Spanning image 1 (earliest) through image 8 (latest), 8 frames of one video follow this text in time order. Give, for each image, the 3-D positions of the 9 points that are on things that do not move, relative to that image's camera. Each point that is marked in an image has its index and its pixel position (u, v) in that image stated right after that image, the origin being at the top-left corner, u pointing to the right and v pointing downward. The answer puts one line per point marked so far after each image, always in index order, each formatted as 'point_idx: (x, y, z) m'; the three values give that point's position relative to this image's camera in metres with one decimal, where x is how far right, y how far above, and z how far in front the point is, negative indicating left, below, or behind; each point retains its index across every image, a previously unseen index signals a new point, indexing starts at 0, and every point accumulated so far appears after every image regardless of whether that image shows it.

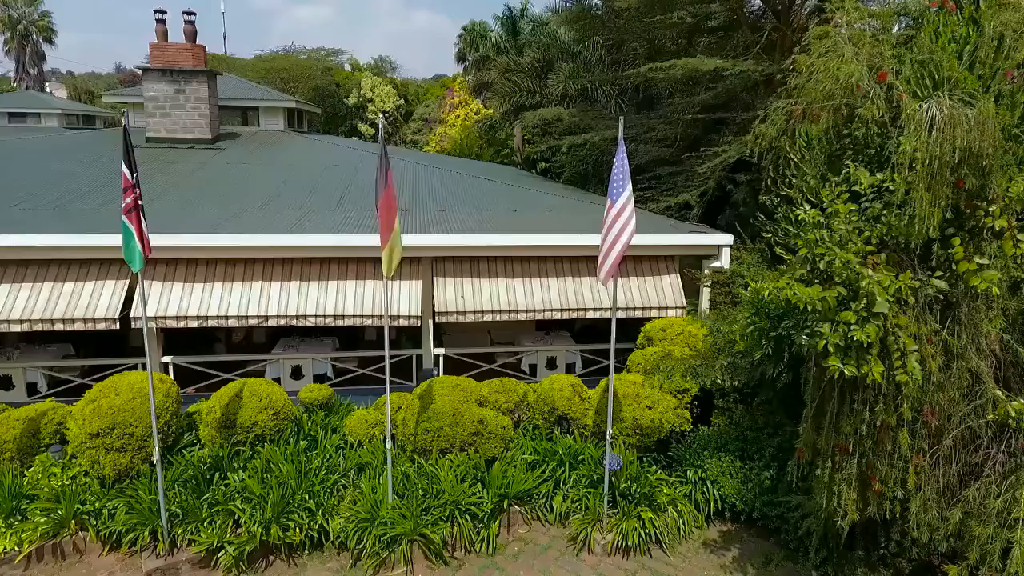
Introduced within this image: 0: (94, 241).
0: (-6.4, +0.7, +10.3) m
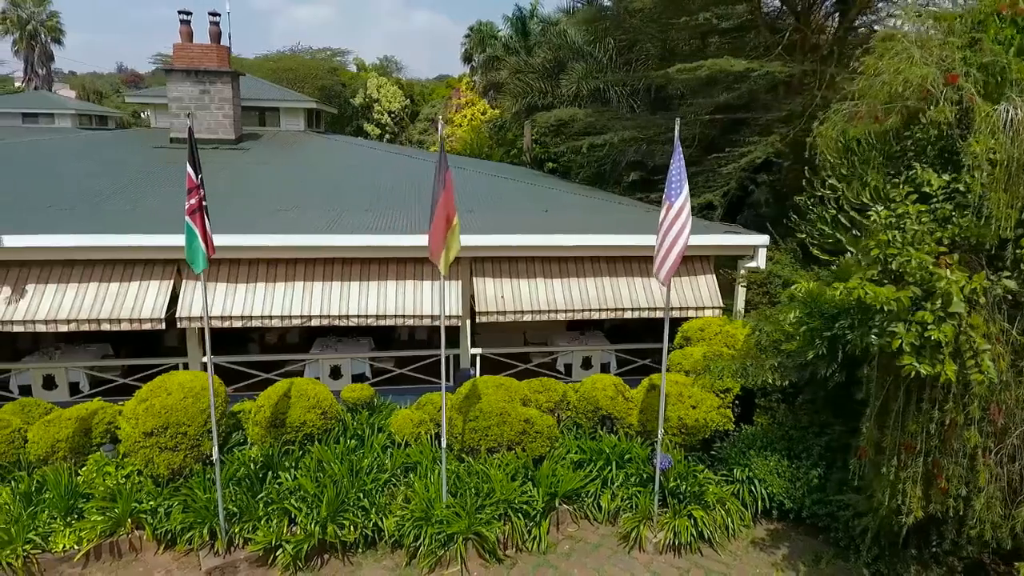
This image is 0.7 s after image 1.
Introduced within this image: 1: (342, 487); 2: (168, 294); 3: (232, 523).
0: (-5.8, +0.7, +10.3) m
1: (-2.3, -2.6, +8.8) m
2: (-5.5, -0.1, +10.8) m
3: (-3.6, -3.0, +8.5) m
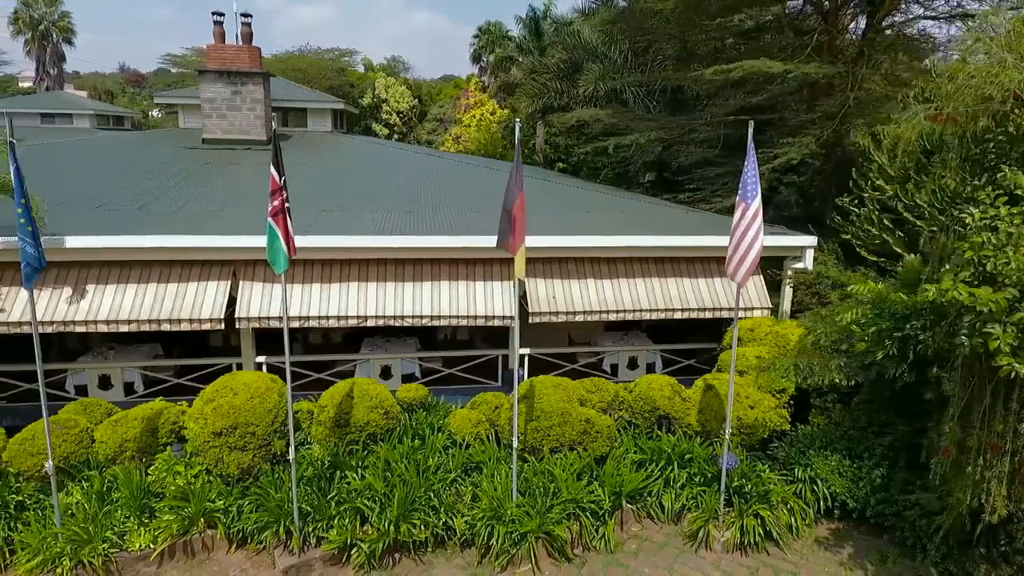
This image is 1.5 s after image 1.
0: (-4.9, +0.7, +10.4) m
1: (-1.4, -2.6, +8.9) m
2: (-4.6, -0.1, +10.9) m
3: (-2.7, -3.0, +8.6) m
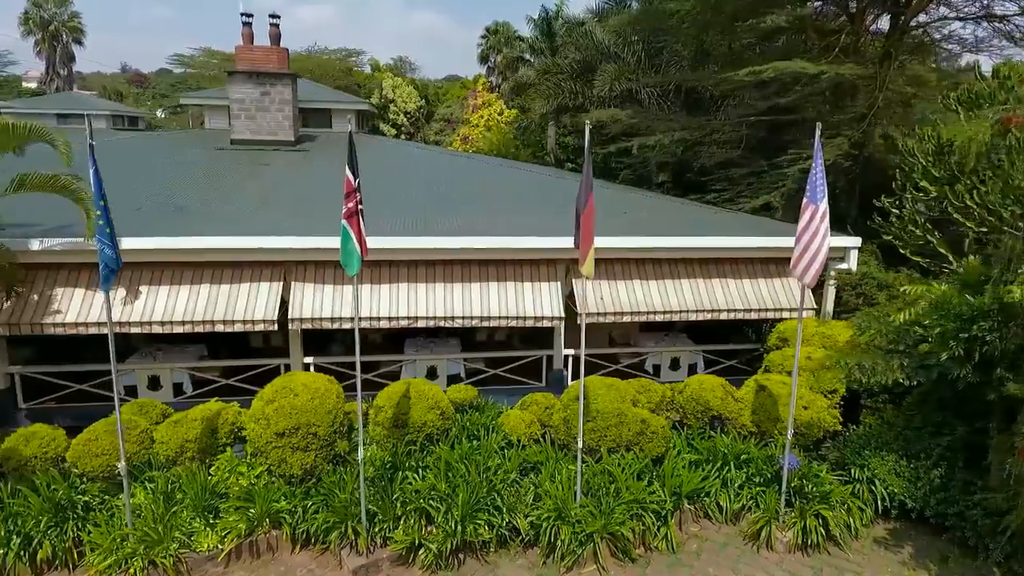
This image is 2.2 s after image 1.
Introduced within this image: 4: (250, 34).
0: (-4.0, +0.7, +10.4) m
1: (-0.5, -2.7, +8.9) m
2: (-3.8, -0.1, +10.9) m
3: (-1.8, -3.1, +8.6) m
4: (-7.6, +7.4, +19.3) m
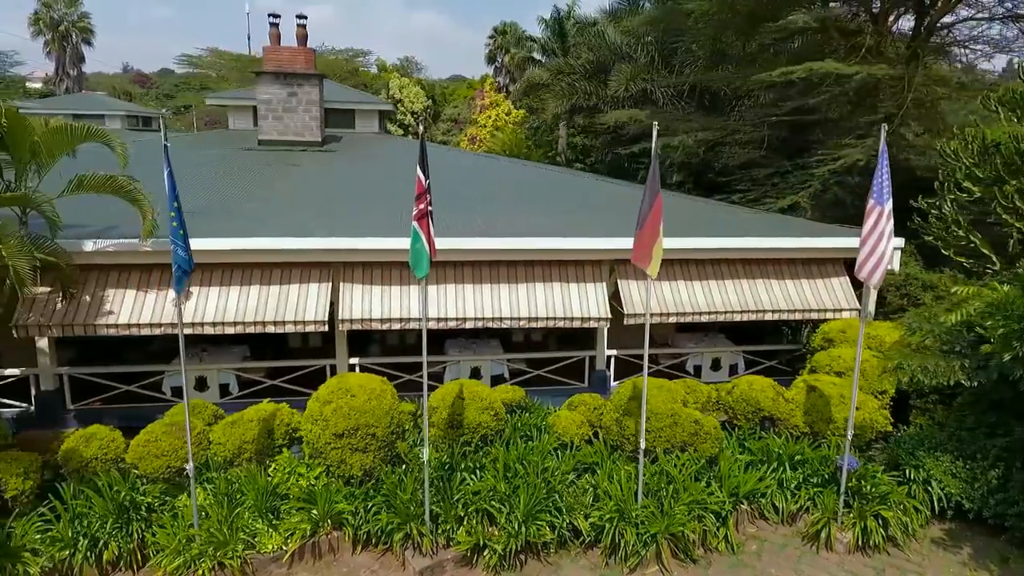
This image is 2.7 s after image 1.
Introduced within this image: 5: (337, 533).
0: (-3.2, +0.7, +10.4) m
1: (+0.3, -2.7, +8.9) m
2: (-3.0, -0.2, +10.9) m
3: (-1.0, -3.1, +8.6) m
4: (-6.8, +7.4, +19.3) m
5: (-2.3, -3.2, +8.7) m
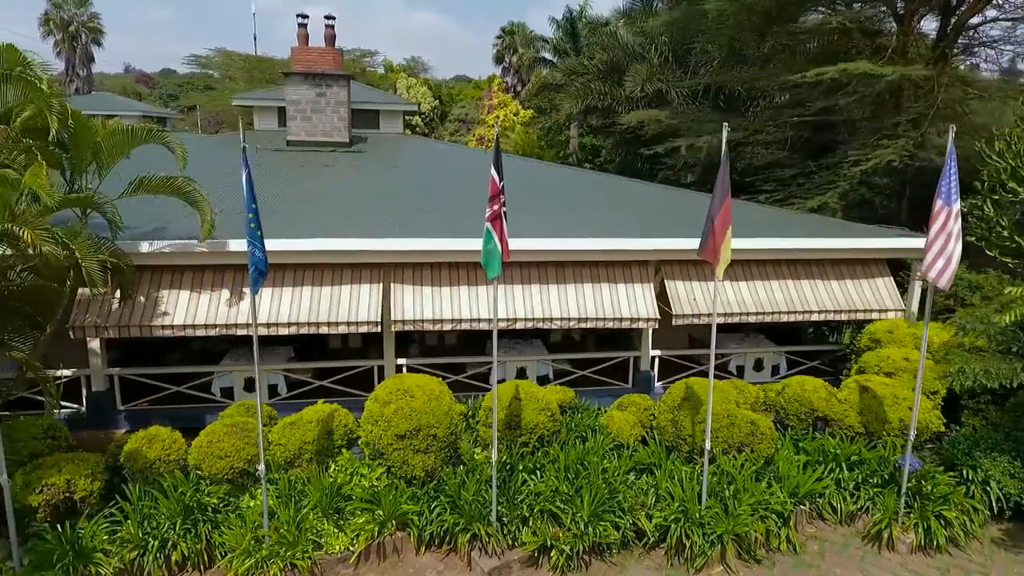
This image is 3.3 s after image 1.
0: (-2.4, +0.7, +10.4) m
1: (+1.1, -2.7, +8.9) m
2: (-2.2, -0.2, +10.9) m
3: (-0.2, -3.1, +8.6) m
4: (-6.0, +7.3, +19.3) m
5: (-1.4, -3.2, +8.7) m
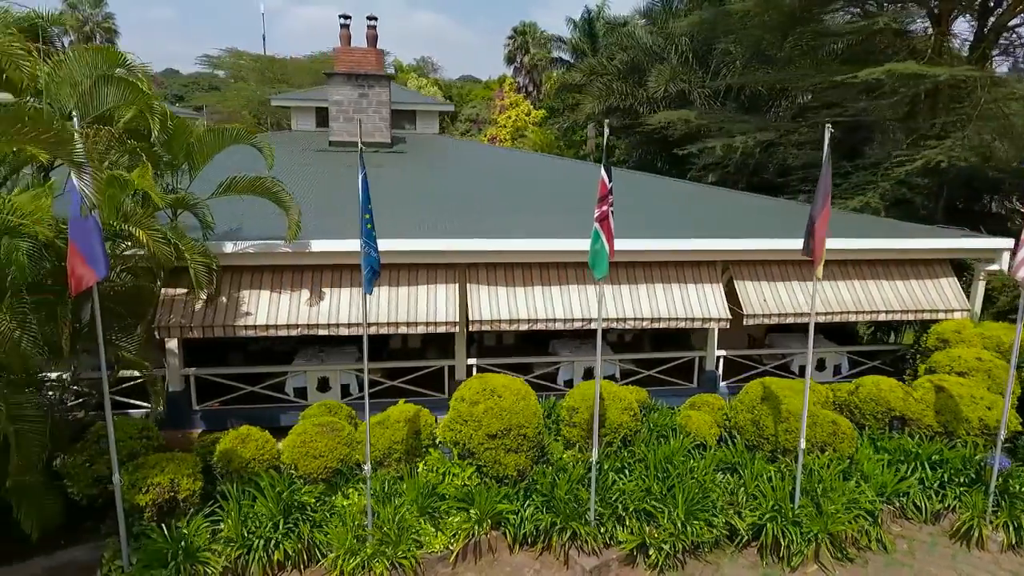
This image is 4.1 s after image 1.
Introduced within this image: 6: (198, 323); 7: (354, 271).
0: (-1.2, +0.7, +10.5) m
1: (+2.4, -2.7, +9.0) m
2: (-1.0, -0.2, +10.9) m
3: (+1.1, -3.1, +8.7) m
4: (-4.8, +7.3, +19.4) m
5: (-0.2, -3.2, +8.7) m
6: (-4.7, -0.5, +9.9) m
7: (-2.6, +0.3, +10.9) m
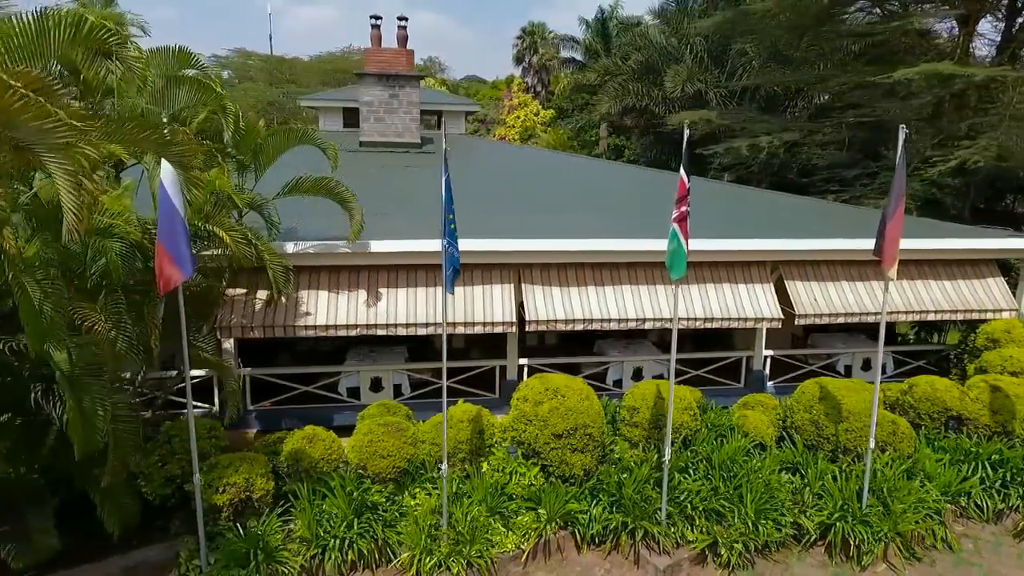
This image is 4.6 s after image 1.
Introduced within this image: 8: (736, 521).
0: (-0.3, +0.7, +10.5) m
1: (+3.3, -2.7, +9.0) m
2: (-0.1, -0.2, +11.0) m
3: (+2.0, -3.1, +8.7) m
4: (-3.9, +7.3, +19.4) m
5: (+0.7, -3.2, +8.8) m
6: (-3.8, -0.5, +9.9) m
7: (-1.7, +0.3, +10.9) m
8: (+2.9, -3.0, +8.6) m
